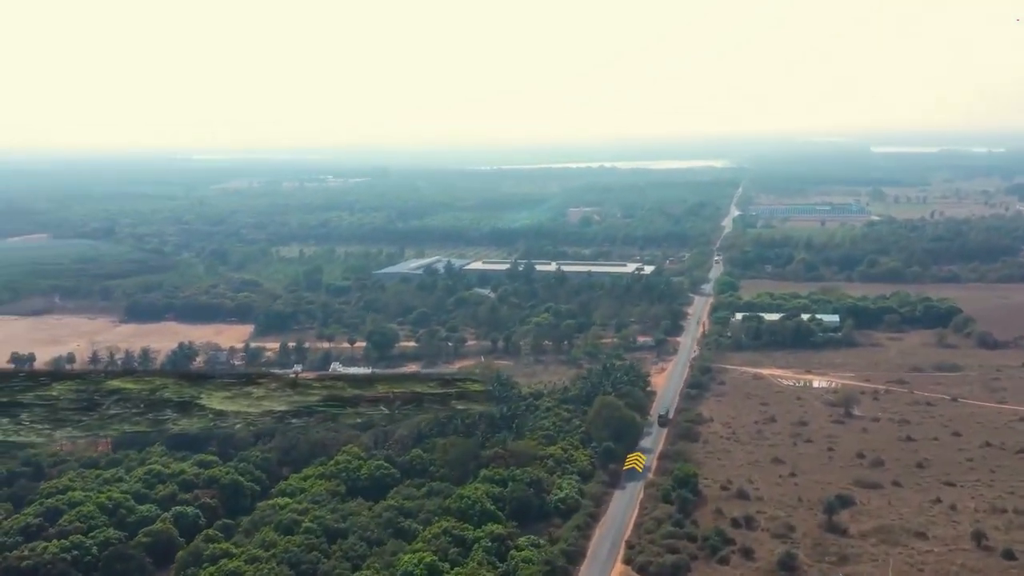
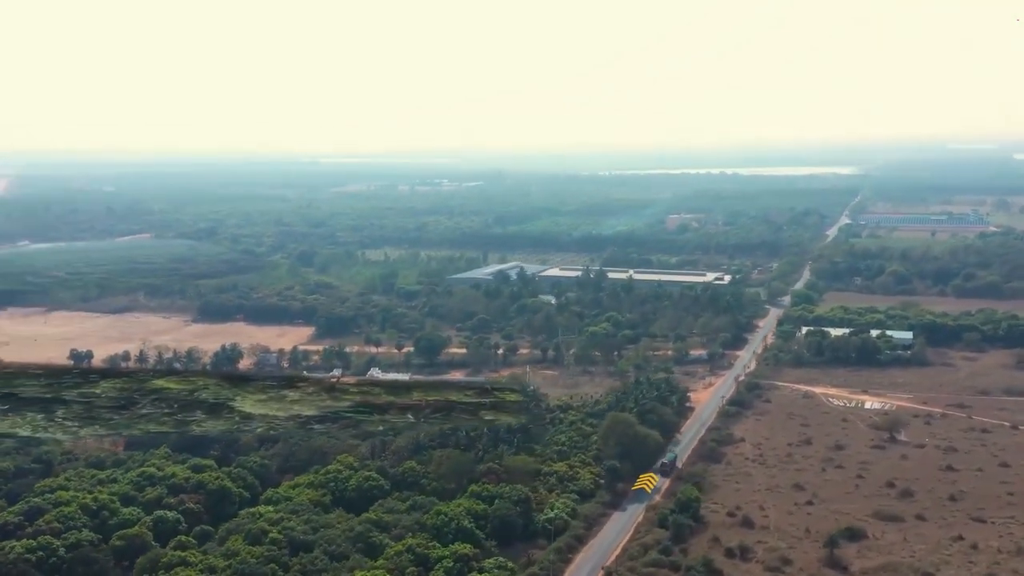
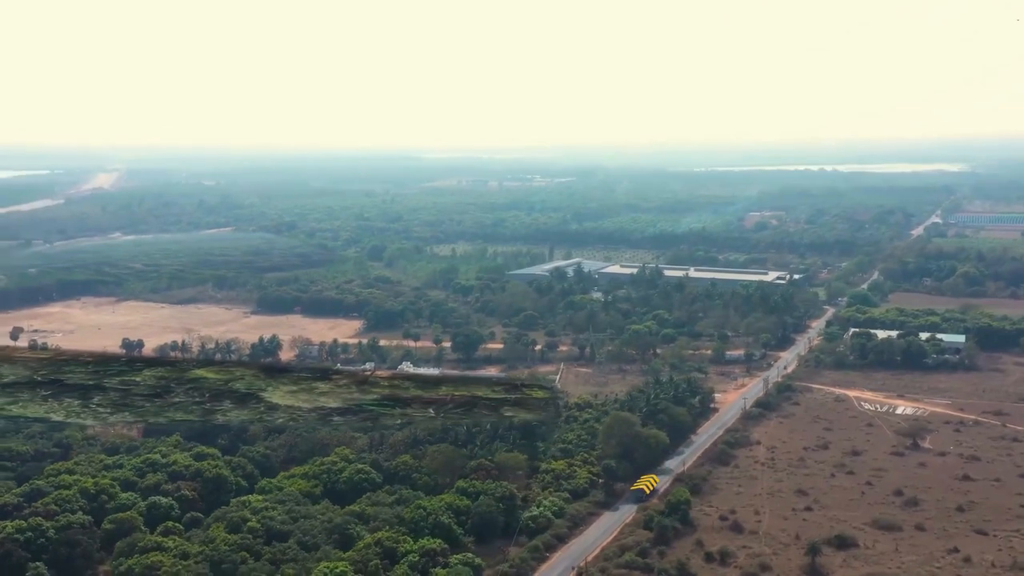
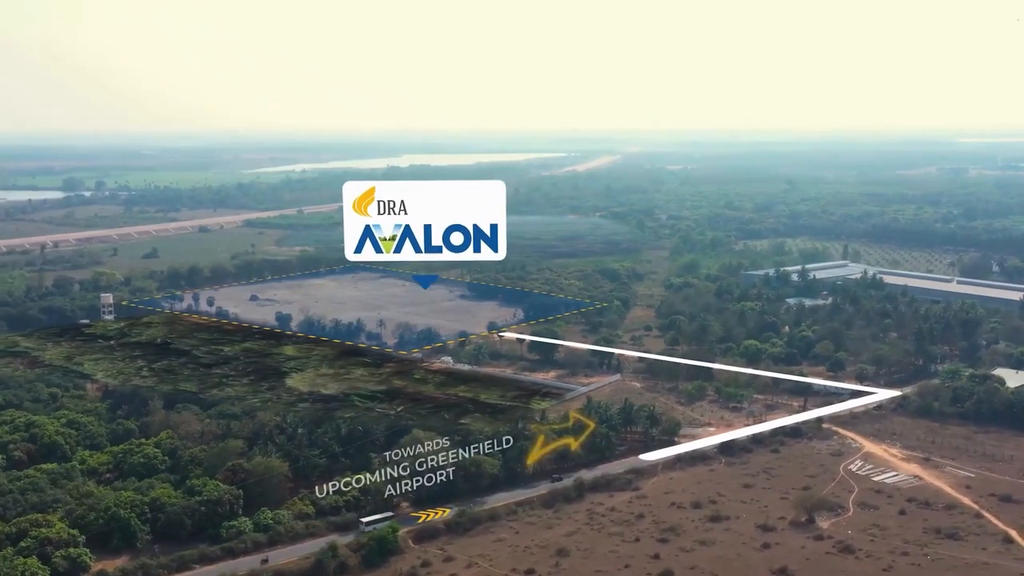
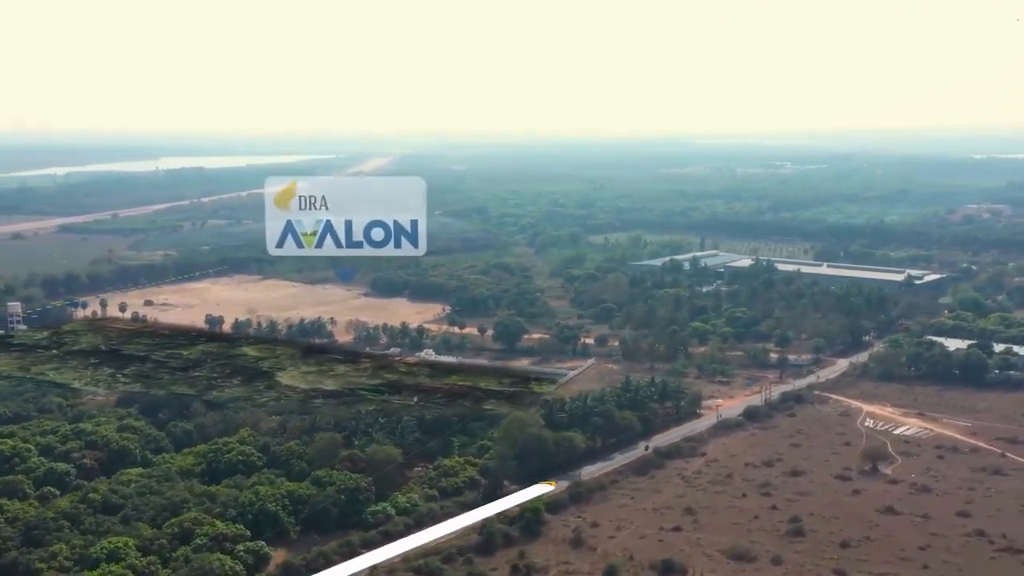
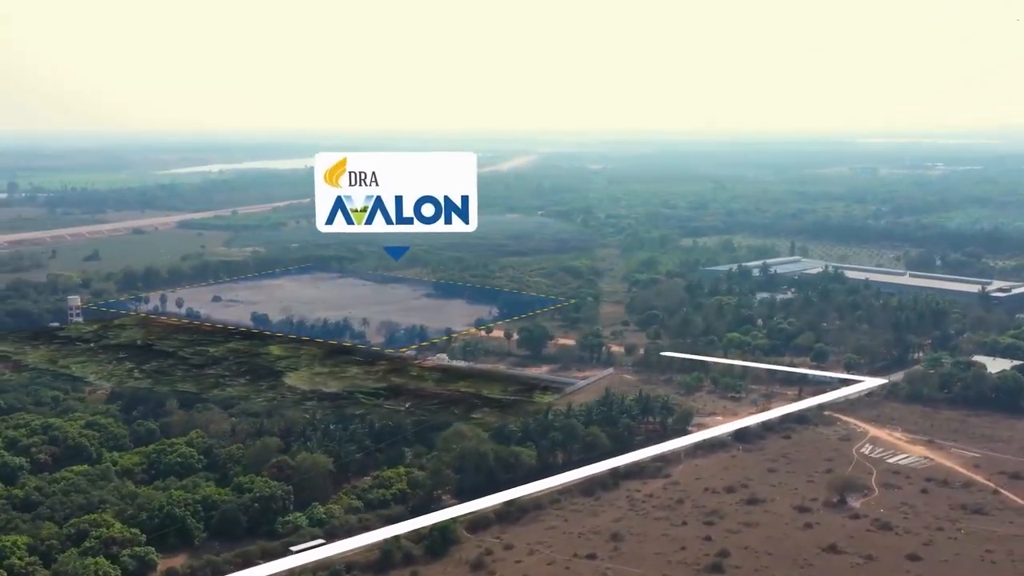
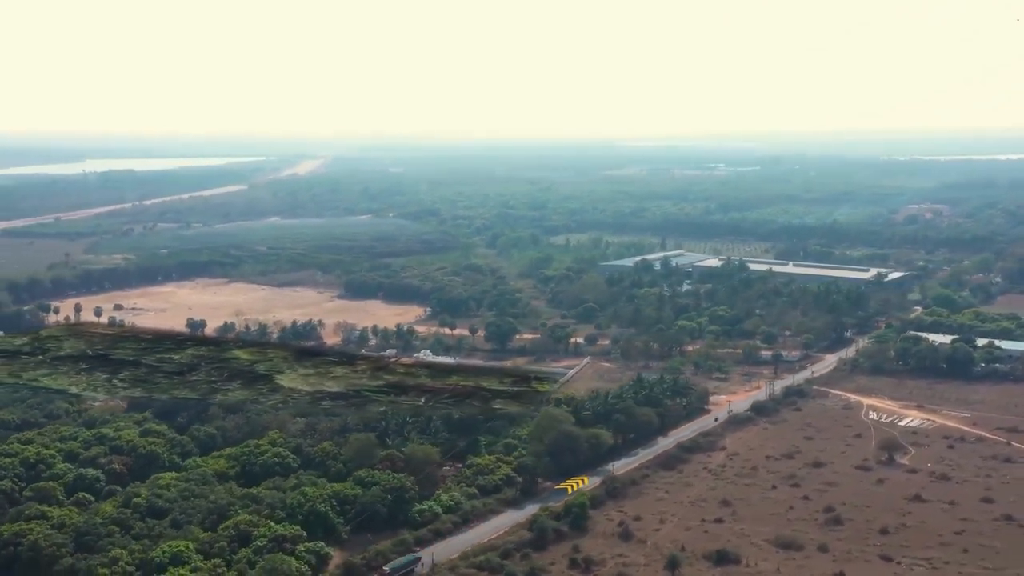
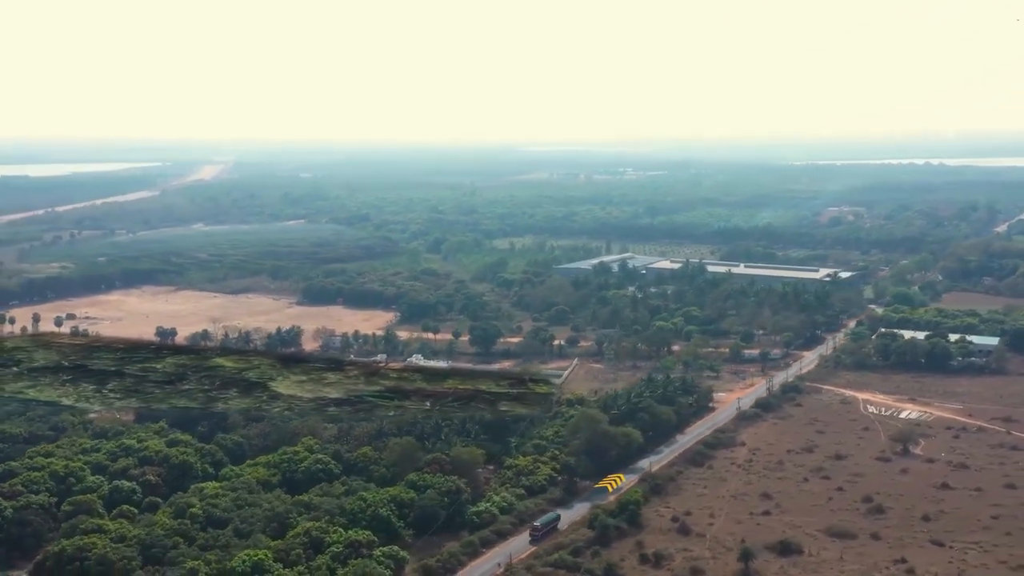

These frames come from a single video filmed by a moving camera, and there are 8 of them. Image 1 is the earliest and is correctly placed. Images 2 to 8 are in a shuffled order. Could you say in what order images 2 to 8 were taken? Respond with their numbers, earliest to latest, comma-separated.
2, 3, 8, 7, 5, 6, 4
